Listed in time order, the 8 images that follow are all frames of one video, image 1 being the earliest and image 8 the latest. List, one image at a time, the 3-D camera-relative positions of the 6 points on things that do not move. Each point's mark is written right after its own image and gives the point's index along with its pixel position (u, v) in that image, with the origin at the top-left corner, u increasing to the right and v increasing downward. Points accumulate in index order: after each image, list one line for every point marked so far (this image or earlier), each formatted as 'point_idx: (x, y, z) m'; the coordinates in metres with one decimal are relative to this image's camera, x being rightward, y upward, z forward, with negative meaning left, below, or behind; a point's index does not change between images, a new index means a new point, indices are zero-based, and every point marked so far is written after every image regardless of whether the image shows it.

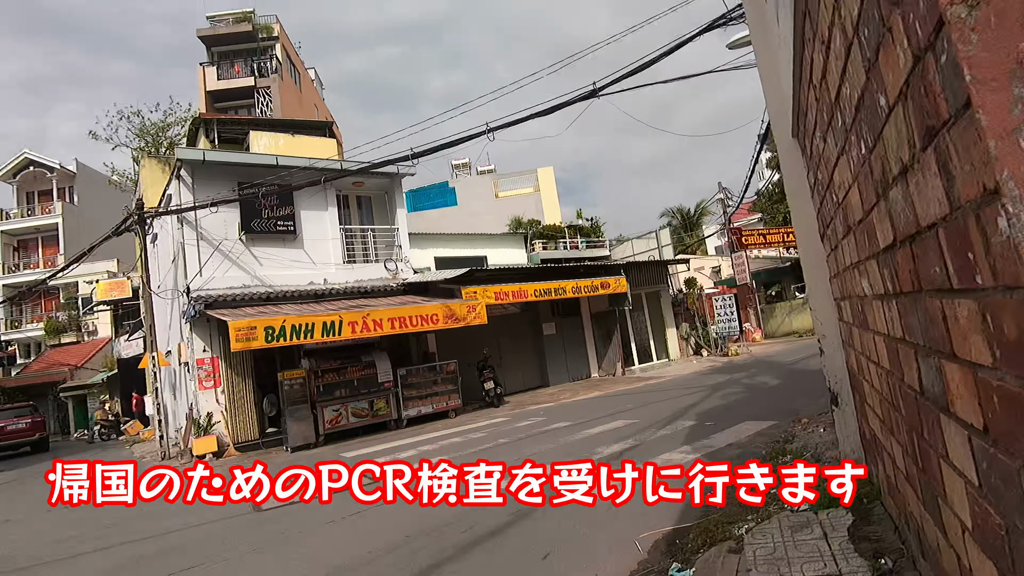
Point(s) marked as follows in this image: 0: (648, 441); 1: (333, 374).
0: (+1.7, -2.0, +7.6) m
1: (-4.0, -1.9, +13.0) m
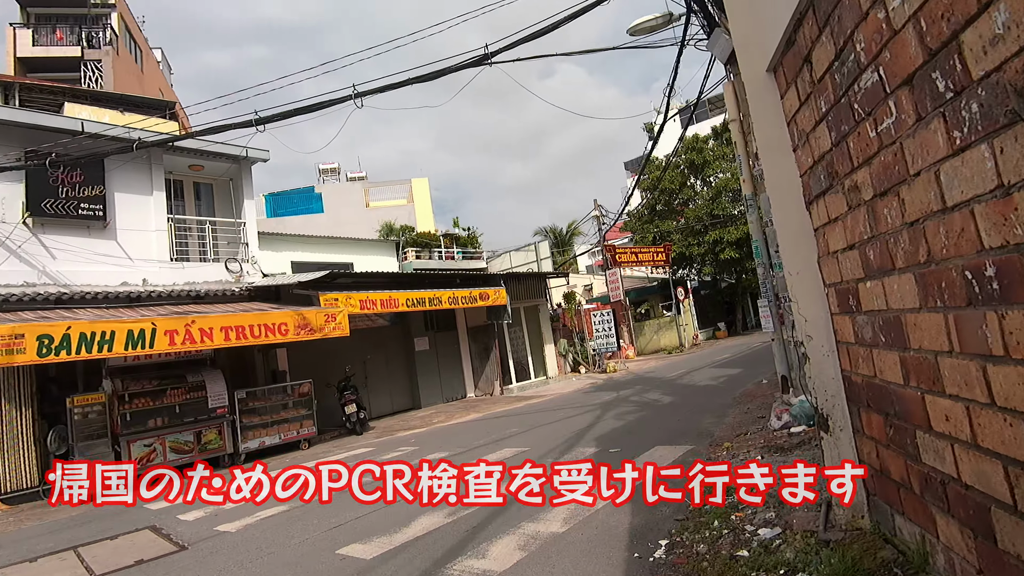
0: (+0.3, -1.9, +6.2) m
1: (-6.4, -1.9, +10.3) m
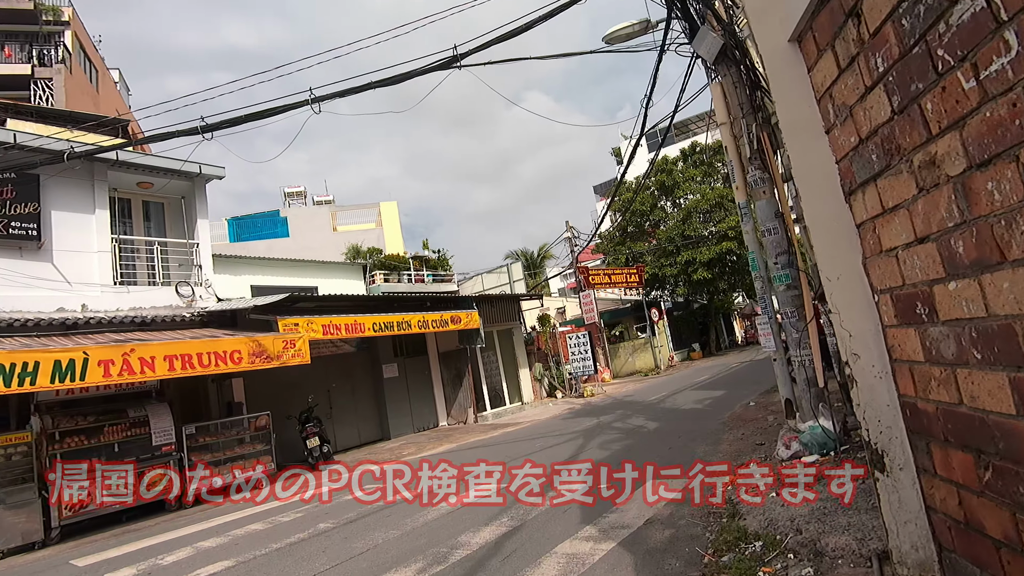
0: (+0.1, -2.1, +5.5) m
1: (-6.8, -2.3, +9.3) m
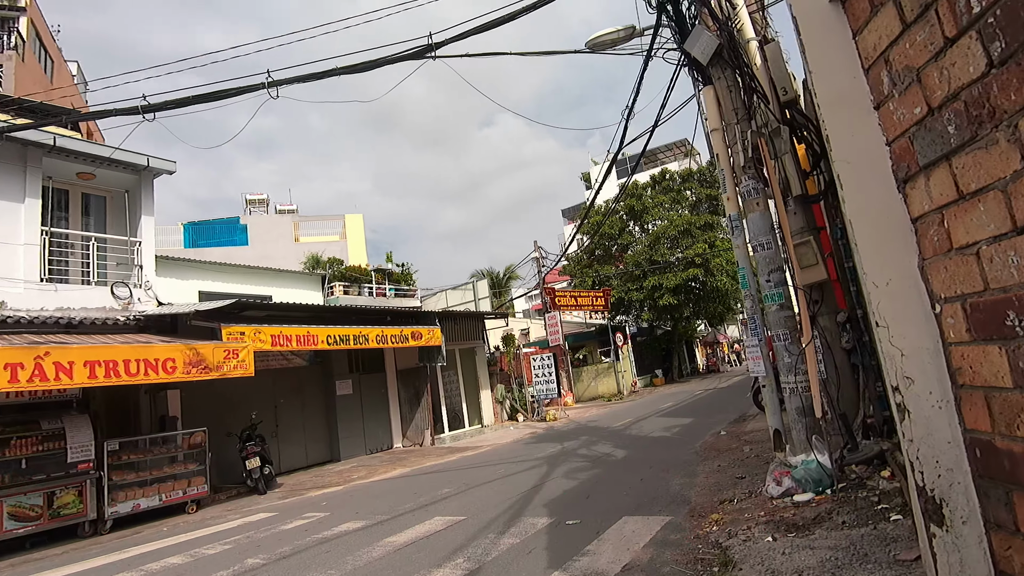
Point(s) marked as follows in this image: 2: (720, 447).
0: (-0.2, -2.2, +4.8) m
1: (-7.4, -2.3, +8.2) m
2: (+2.9, -2.2, +8.2) m
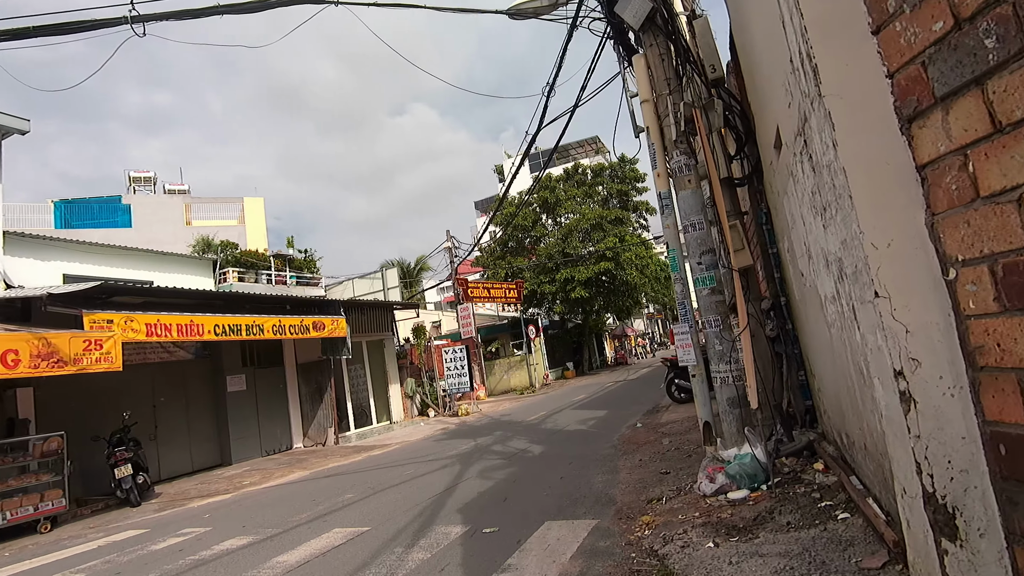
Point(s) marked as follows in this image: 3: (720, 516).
0: (-0.9, -2.0, +4.2) m
1: (-8.4, -2.0, +6.4) m
2: (+1.7, -2.1, +8.0) m
3: (+1.3, -1.5, +3.8) m
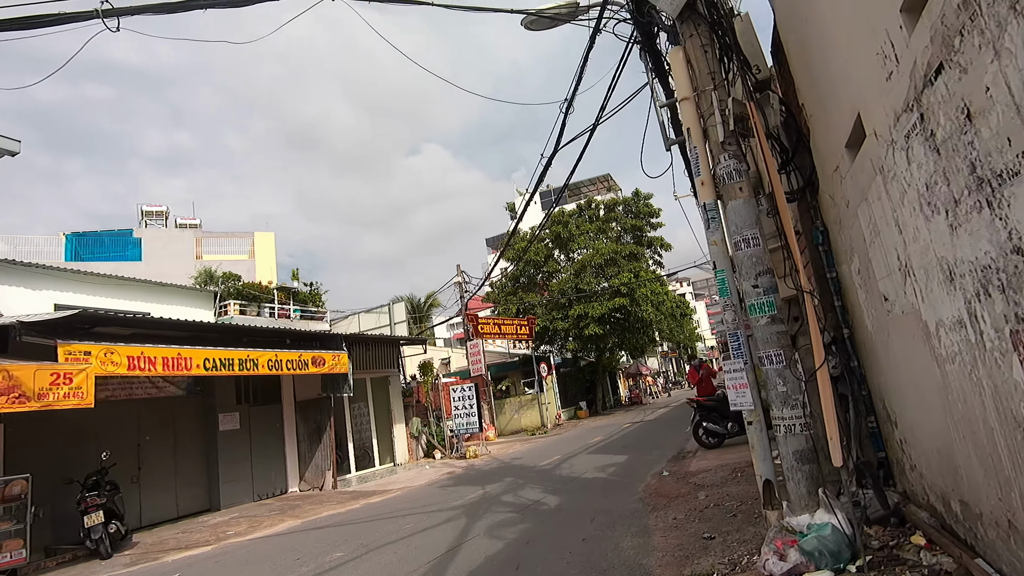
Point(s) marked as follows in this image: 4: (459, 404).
0: (-0.8, -2.2, +3.3) m
1: (-8.3, -2.2, +5.7) m
2: (+1.9, -2.5, +7.0) m
3: (+1.4, -1.6, +2.9) m
4: (-1.6, -3.5, +17.6) m
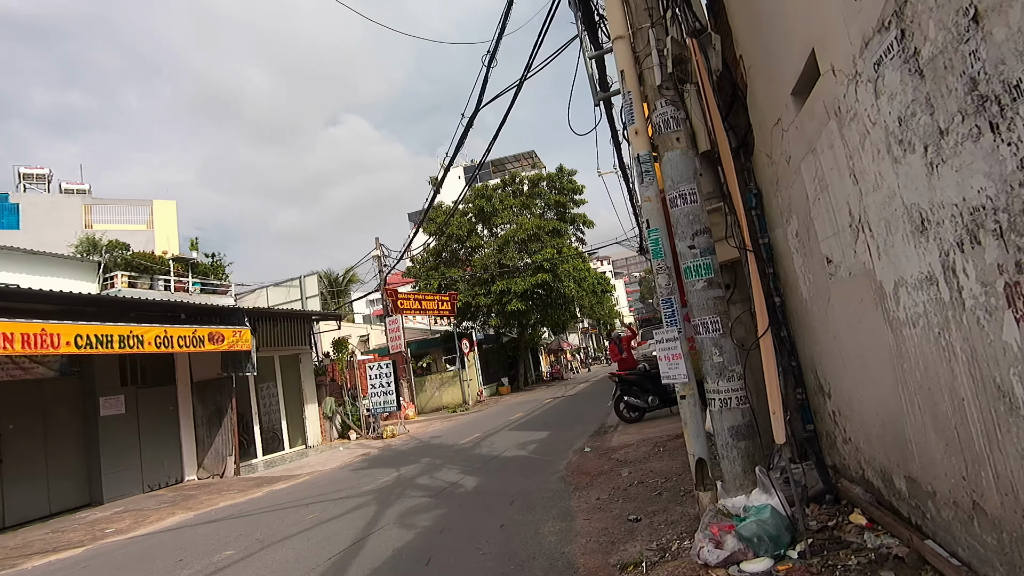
0: (-1.2, -1.9, +2.7) m
1: (-9.0, -1.9, +4.1) m
2: (+0.9, -2.1, +6.8) m
3: (+1.0, -1.4, +2.5) m
4: (-3.9, -2.7, +16.8) m
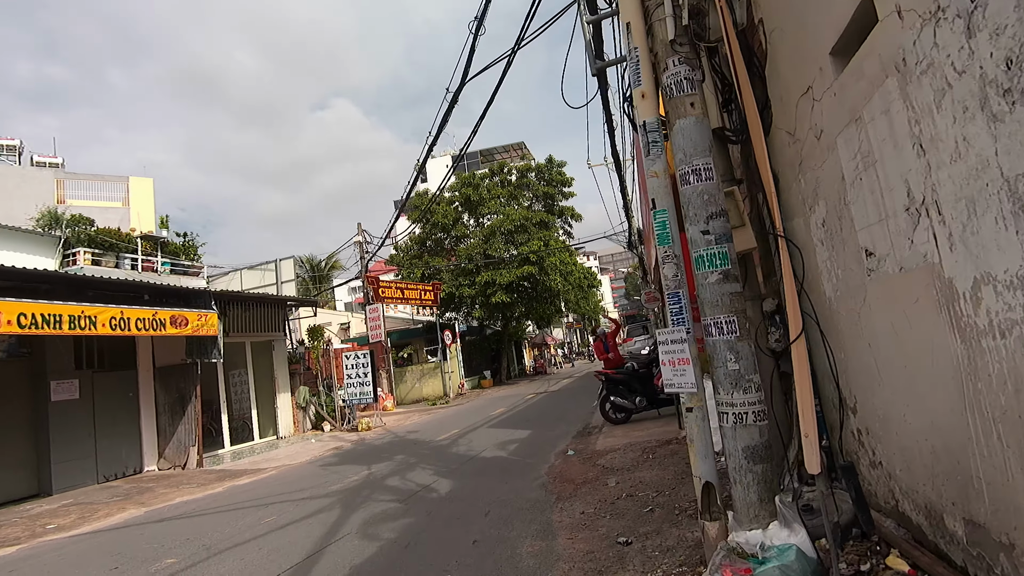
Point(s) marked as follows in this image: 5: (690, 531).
0: (-1.4, -1.8, +2.1) m
1: (-9.2, -1.5, +3.3) m
2: (+0.7, -2.0, +6.3) m
3: (+0.9, -1.4, +2.0) m
4: (-4.4, -2.3, +16.2) m
5: (+1.2, -1.6, +3.8) m
